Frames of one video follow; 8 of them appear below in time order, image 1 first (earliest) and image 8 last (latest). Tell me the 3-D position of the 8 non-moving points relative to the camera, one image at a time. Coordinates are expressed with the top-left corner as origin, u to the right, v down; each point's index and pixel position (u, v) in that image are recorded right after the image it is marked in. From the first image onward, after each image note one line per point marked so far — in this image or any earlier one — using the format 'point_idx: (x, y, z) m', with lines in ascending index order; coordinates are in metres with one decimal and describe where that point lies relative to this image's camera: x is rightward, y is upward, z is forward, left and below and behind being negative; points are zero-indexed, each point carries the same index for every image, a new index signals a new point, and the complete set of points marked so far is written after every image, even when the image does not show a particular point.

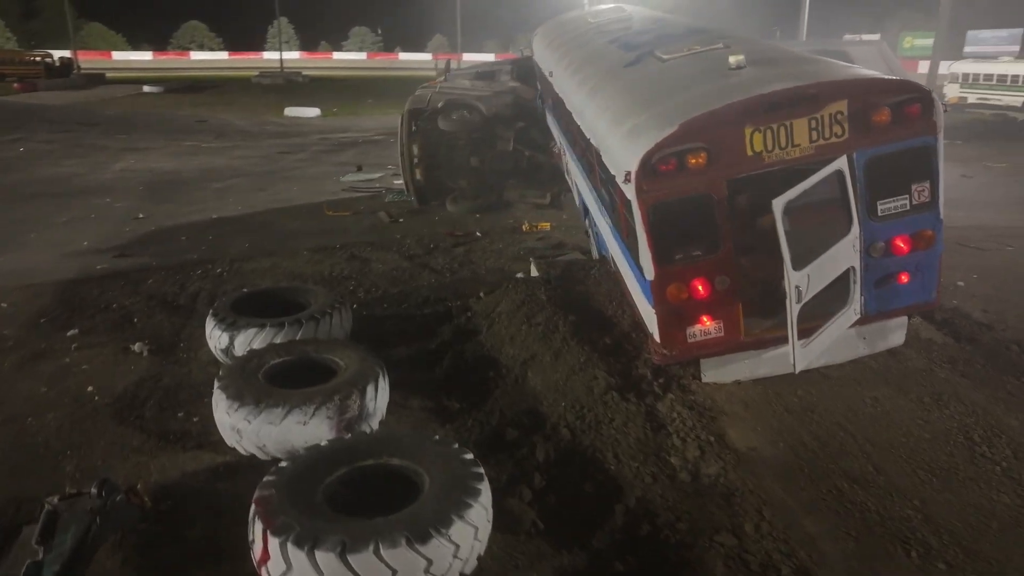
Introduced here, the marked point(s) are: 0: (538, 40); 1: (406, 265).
0: (+0.4, +4.2, +11.9) m
1: (-1.4, +0.3, +9.5) m
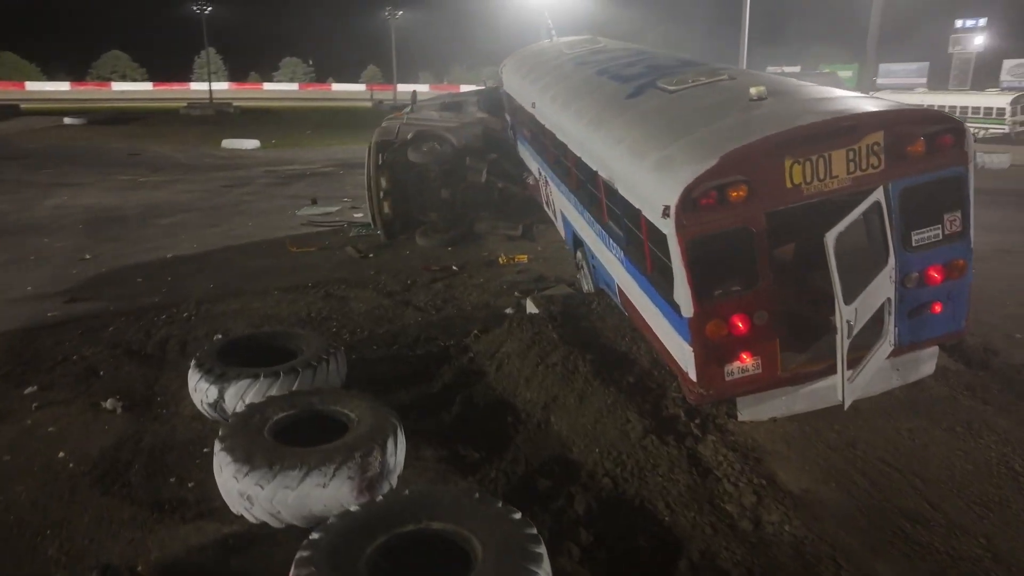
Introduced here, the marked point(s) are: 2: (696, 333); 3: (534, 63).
0: (-0.1, +3.6, +11.8) m
1: (-1.6, -0.2, +9.1) m
2: (+1.2, -0.3, +4.8) m
3: (+0.3, +3.3, +10.5) m
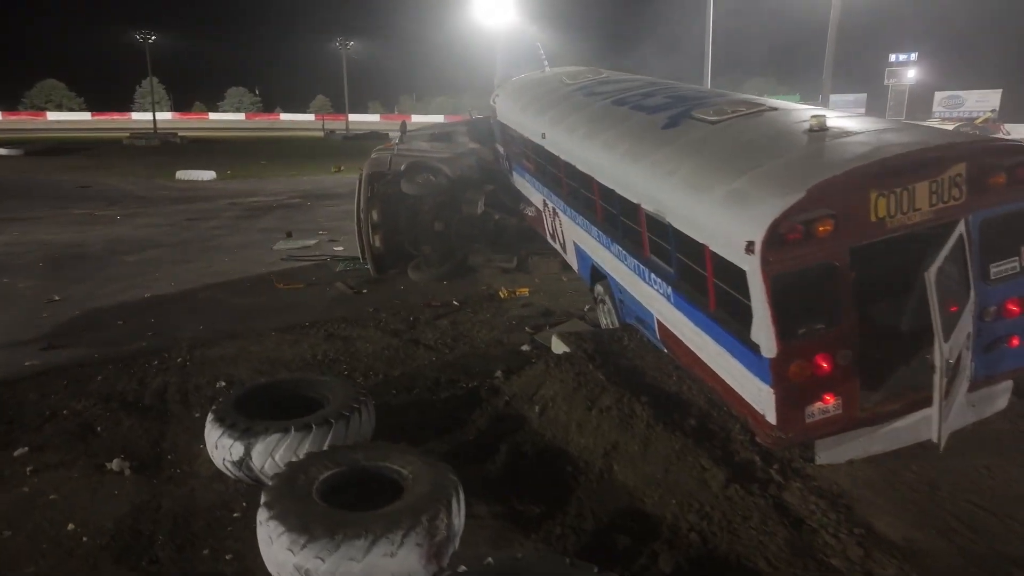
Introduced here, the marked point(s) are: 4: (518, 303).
0: (-0.2, +3.1, +11.6) m
1: (-1.4, -0.7, +8.7) m
2: (+1.7, -0.6, +4.5) m
3: (+0.3, +2.8, +10.3) m
4: (+0.1, -0.2, +10.4) m
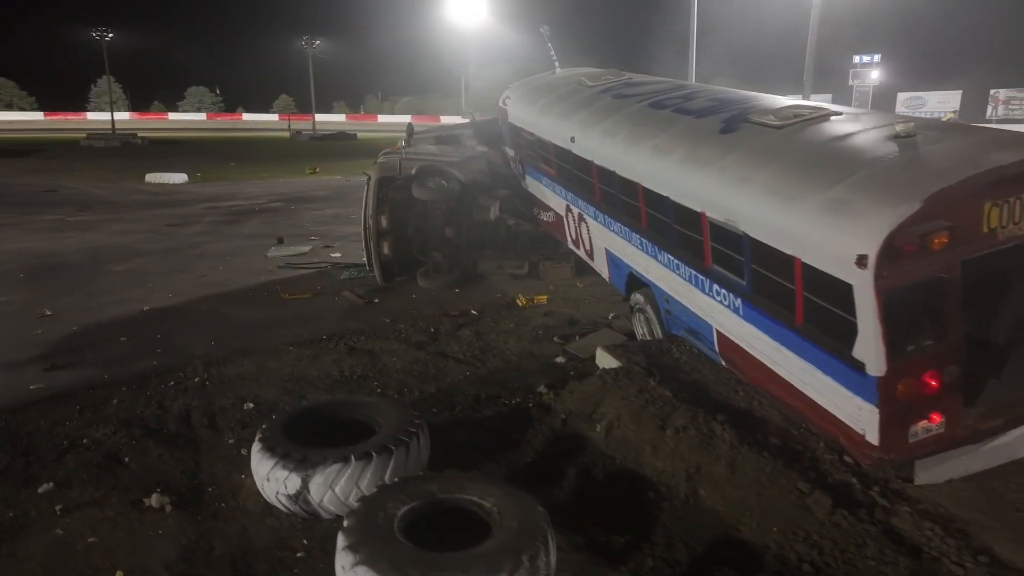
0: (0.0, +3.0, +11.2) m
1: (-1.1, -0.8, +8.3) m
2: (+2.3, -0.6, +4.3) m
3: (+0.6, +2.7, +10.1) m
4: (+0.4, -0.3, +10.1) m
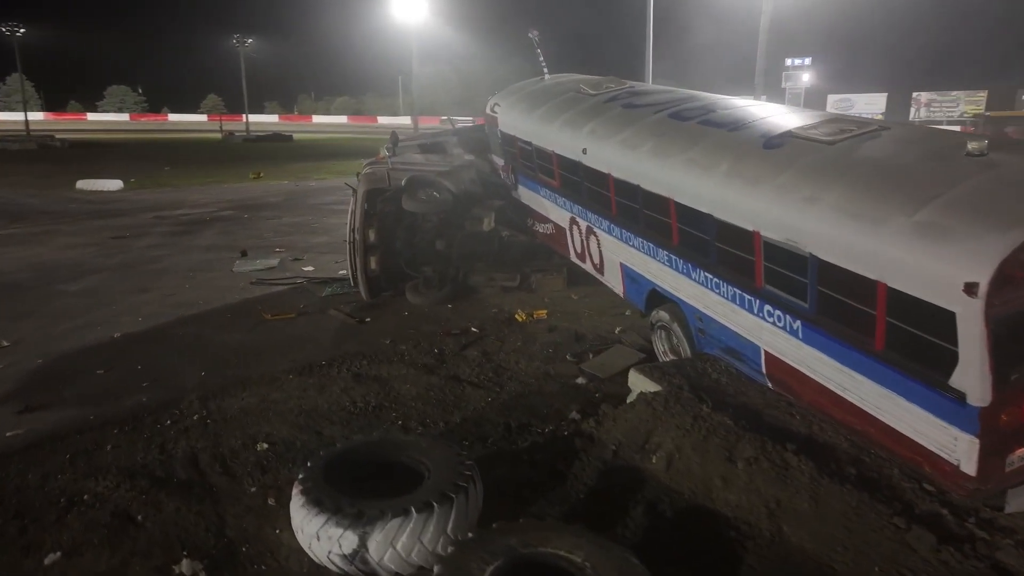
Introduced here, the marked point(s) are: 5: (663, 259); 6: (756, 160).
0: (-0.1, +2.8, +10.9) m
1: (-0.9, -1.0, +7.9) m
2: (+2.8, -0.8, +4.2) m
3: (+0.5, +2.5, +9.7) m
4: (+0.4, -0.5, +9.7) m
5: (+1.5, +0.3, +7.3) m
6: (+2.0, +1.1, +6.0) m
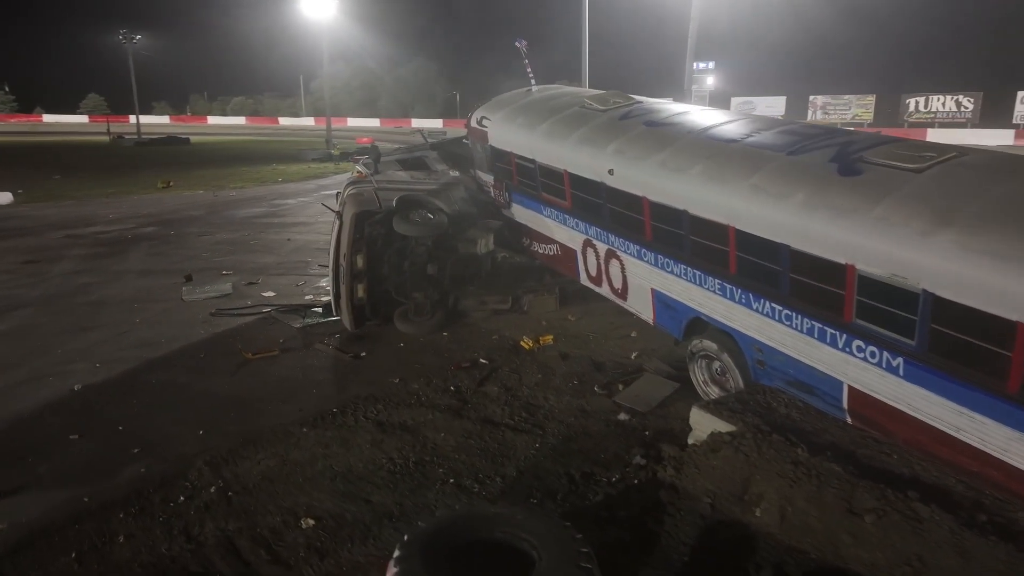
0: (-0.3, +2.4, +10.3) m
1: (-0.5, -1.4, +7.2) m
2: (+3.6, -1.0, +4.1) m
3: (+0.5, +2.2, +9.2) m
4: (+0.5, -0.9, +9.2) m
5: (+1.9, 0.0, +6.9) m
6: (+2.6, +0.8, +5.7) m
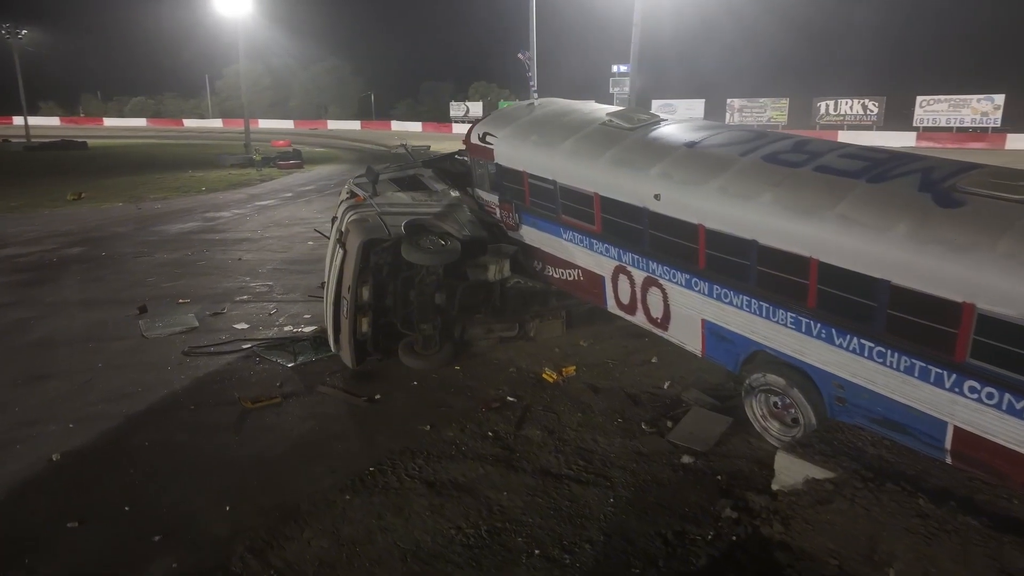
0: (-0.2, +2.0, +9.6) m
1: (+0.1, -1.7, +6.6) m
2: (+4.6, -1.3, +3.9) m
3: (+0.8, +1.8, +8.7) m
4: (+0.8, -1.2, +8.7) m
5: (+2.5, -0.3, +6.6) m
6: (+3.3, +0.5, +5.4) m
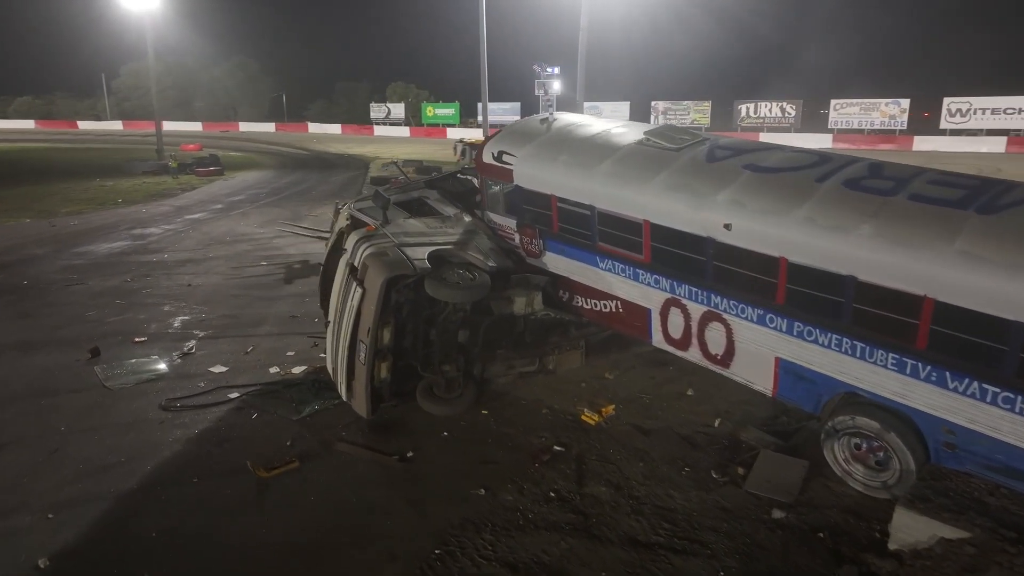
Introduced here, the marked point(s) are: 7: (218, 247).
0: (+0.1, +1.6, +8.8) m
1: (+0.8, -2.1, +5.8) m
2: (+5.5, -1.6, +3.7) m
3: (+1.1, +1.5, +8.0) m
4: (+1.3, -1.6, +8.0) m
5: (+3.2, -0.6, +6.1) m
6: (+4.0, +0.2, +5.0) m
7: (-7.7, +1.1, +18.7) m
